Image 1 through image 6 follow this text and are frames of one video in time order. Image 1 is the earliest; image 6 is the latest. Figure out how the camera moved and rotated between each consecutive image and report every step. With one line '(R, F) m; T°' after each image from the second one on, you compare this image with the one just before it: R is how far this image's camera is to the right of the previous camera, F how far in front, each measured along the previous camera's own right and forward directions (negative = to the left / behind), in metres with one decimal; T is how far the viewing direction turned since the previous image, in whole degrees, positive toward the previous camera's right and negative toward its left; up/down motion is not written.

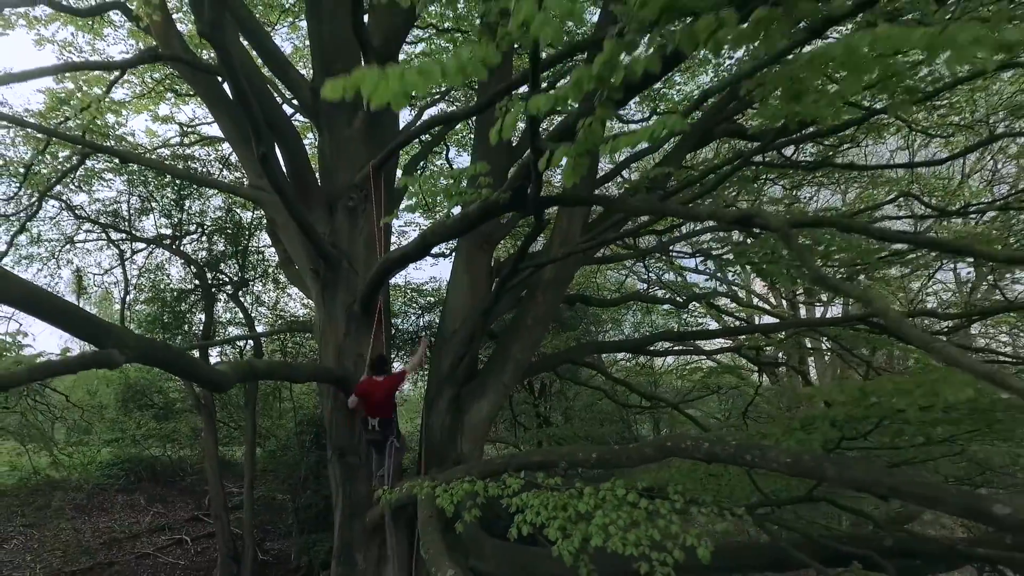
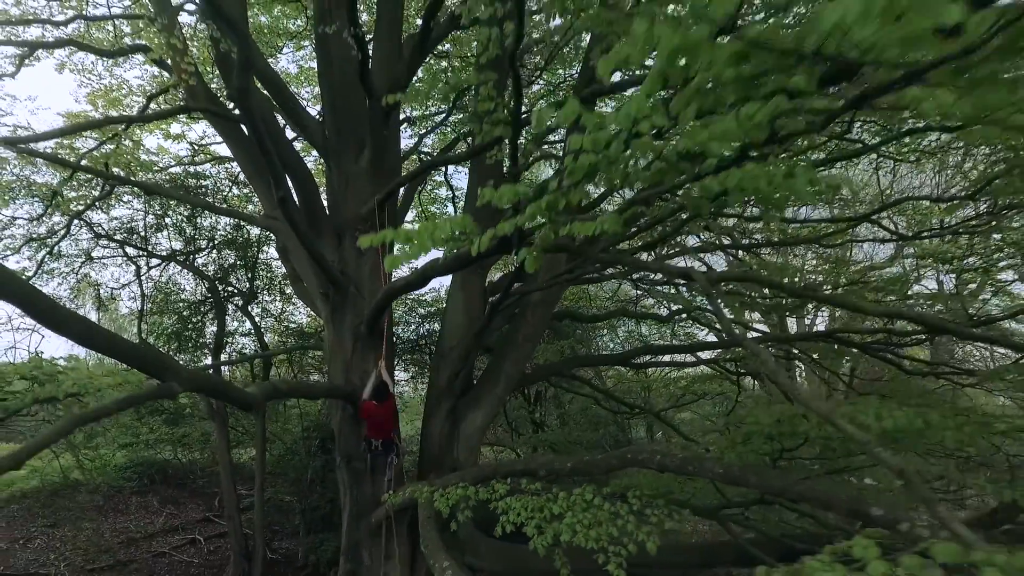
(+0.1, -0.5) m; 0°
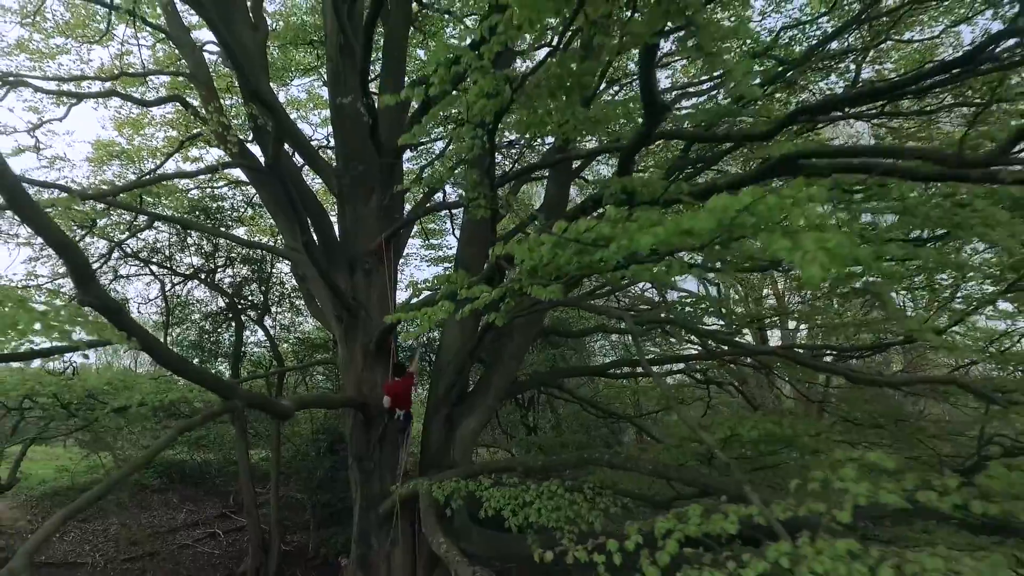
(+0.1, -0.8) m; 0°
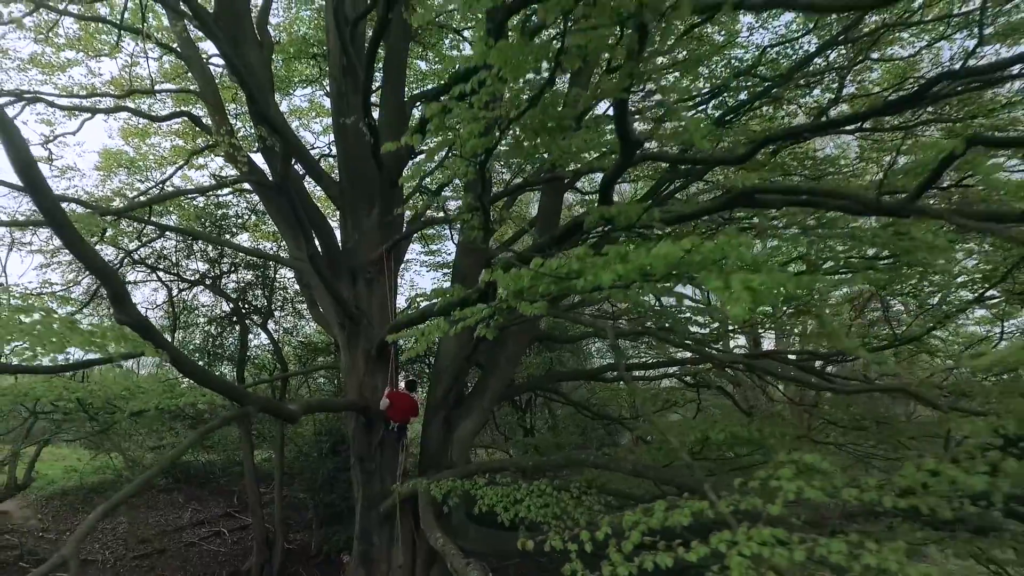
(+0.1, -0.3) m; 0°
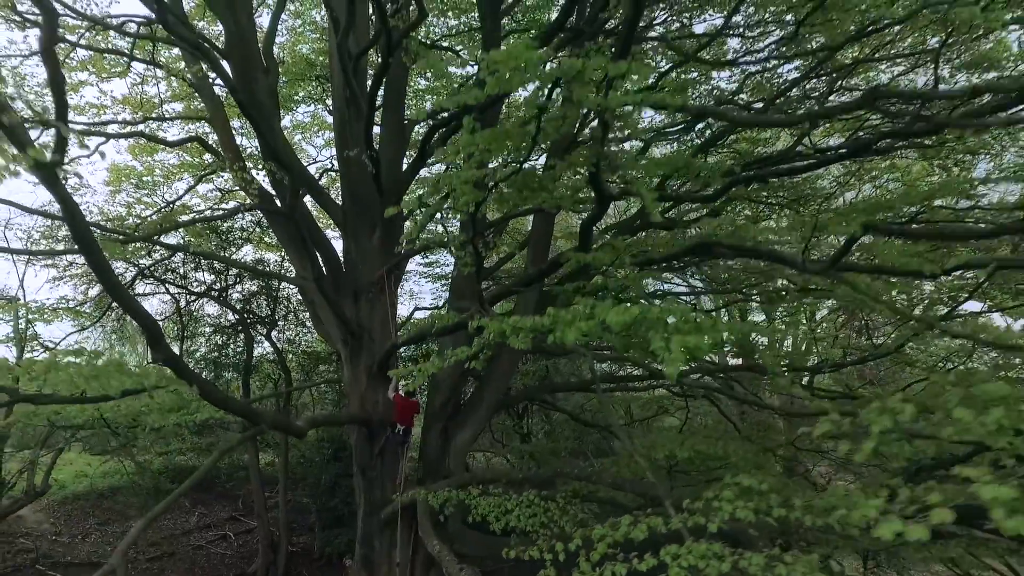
(+0.1, -0.4) m; 0°
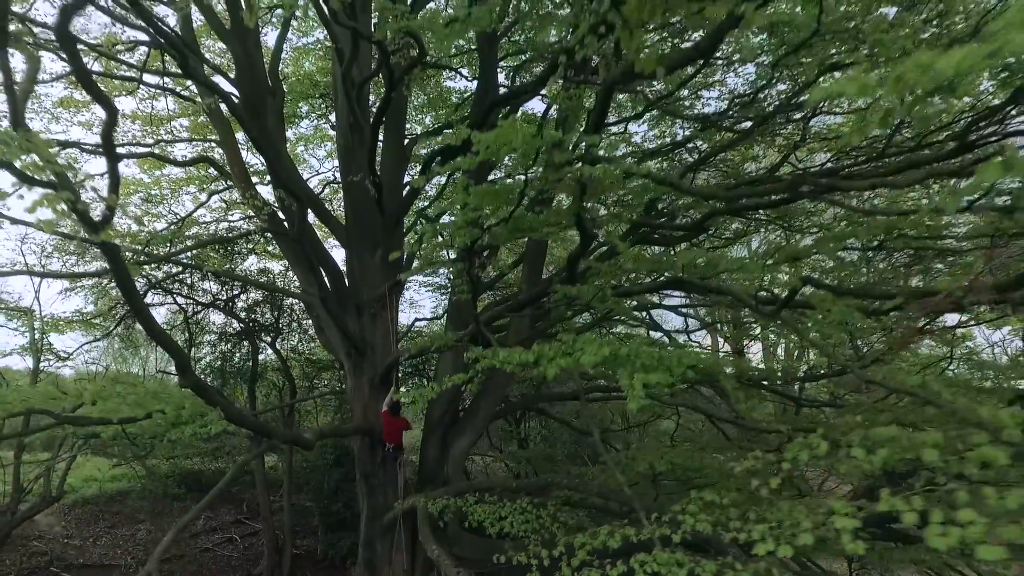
(0.0, -0.3) m; 0°
